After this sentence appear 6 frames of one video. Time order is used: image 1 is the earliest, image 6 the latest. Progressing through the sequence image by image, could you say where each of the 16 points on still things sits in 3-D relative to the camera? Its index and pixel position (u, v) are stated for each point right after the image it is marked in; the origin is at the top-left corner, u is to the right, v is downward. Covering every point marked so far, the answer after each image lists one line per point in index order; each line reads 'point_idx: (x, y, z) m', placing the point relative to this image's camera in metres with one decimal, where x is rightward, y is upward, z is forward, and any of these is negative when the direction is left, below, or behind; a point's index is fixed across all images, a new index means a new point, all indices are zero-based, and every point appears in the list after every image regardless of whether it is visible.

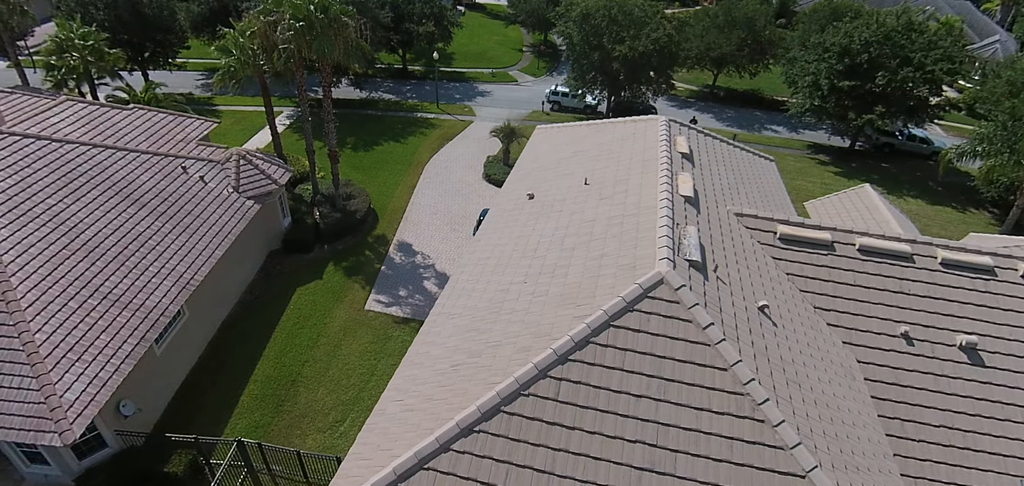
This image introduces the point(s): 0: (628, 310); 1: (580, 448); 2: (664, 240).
0: (+2.0, -1.2, +10.7) m
1: (+1.1, -3.3, +9.7) m
2: (+3.0, +0.1, +12.0) m
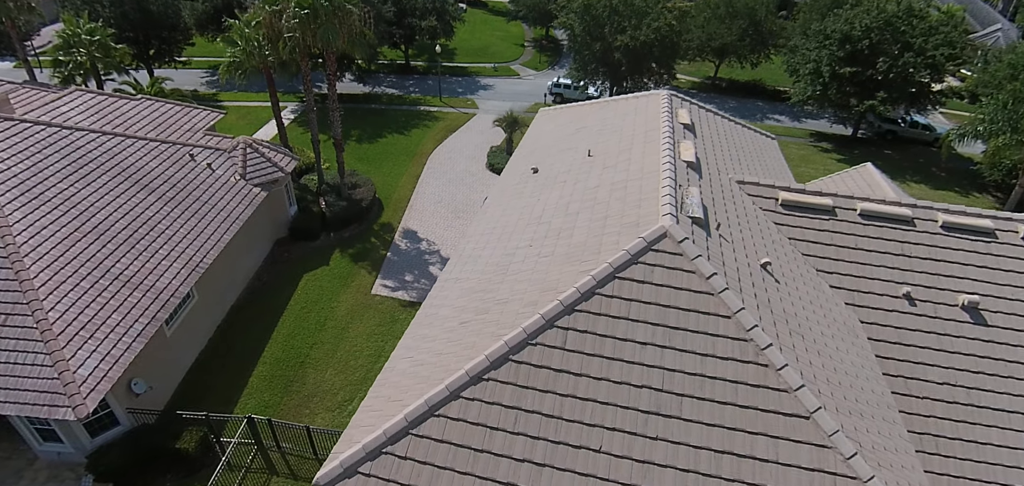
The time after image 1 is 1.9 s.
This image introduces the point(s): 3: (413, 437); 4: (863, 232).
0: (+2.2, -0.4, +10.9) m
1: (+1.2, -2.5, +9.9) m
2: (+3.1, +0.9, +12.2) m
3: (-1.6, -3.2, +9.9) m
4: (+8.8, +0.3, +15.1) m
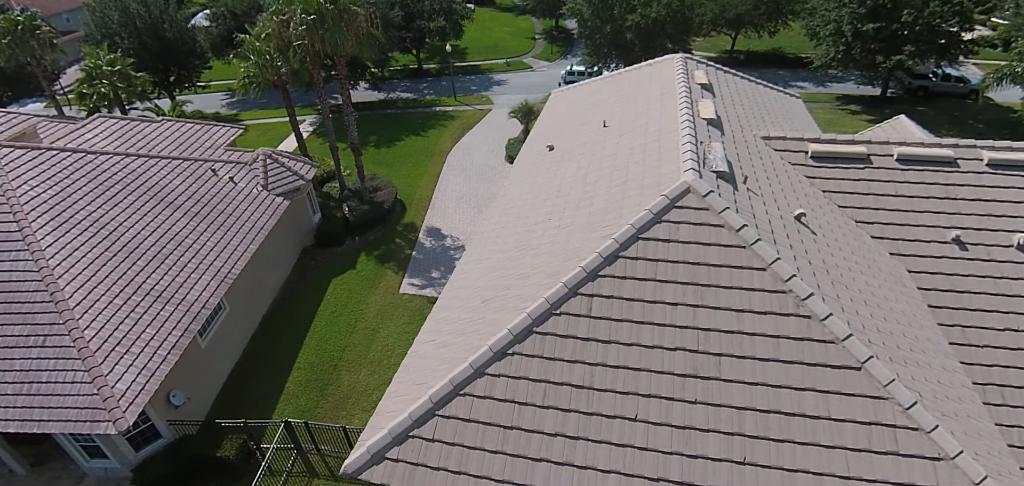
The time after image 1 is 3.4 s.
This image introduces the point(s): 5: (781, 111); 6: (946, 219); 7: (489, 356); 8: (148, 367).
0: (+2.5, +0.4, +10.3) m
1: (+1.7, -1.8, +9.4) m
2: (+3.4, +1.7, +11.7) m
3: (-1.1, -2.8, +9.6) m
4: (+9.2, +1.5, +14.3) m
5: (+8.5, +4.2, +19.1) m
6: (+9.8, +0.6, +13.7) m
7: (-0.4, -1.8, +9.7) m
8: (-10.5, -3.6, +17.6) m
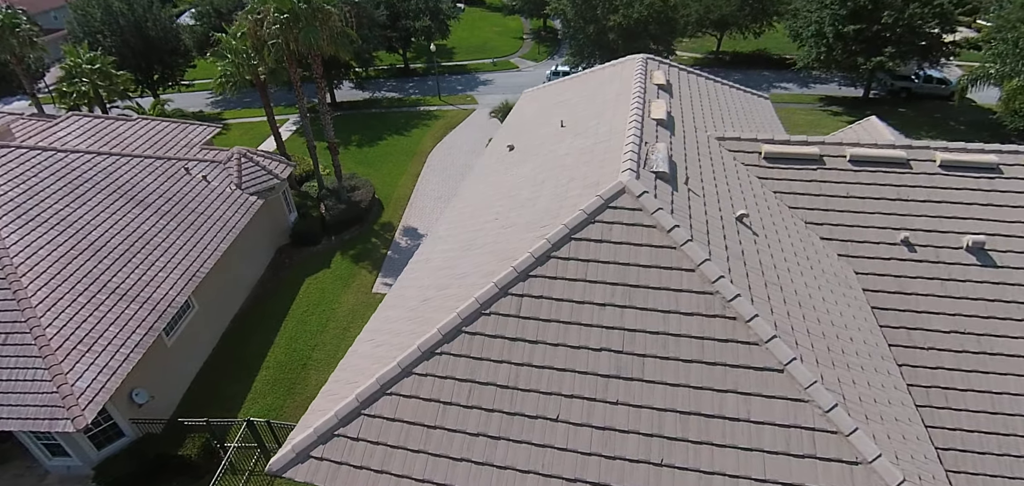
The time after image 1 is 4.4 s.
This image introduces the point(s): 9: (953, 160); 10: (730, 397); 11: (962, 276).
0: (+1.3, +0.3, +10.3) m
1: (+0.5, -1.8, +9.4) m
2: (+2.2, +1.7, +11.6) m
3: (-2.3, -2.8, +9.5) m
4: (+8.1, +1.5, +14.3) m
5: (+7.3, +4.1, +19.1) m
6: (+8.7, +0.5, +13.7) m
7: (-1.5, -1.8, +9.7) m
8: (-11.7, -3.5, +17.6) m
9: (+10.3, +2.0, +14.2) m
10: (+3.1, -2.2, +8.8) m
11: (+9.6, -0.7, +12.9) m
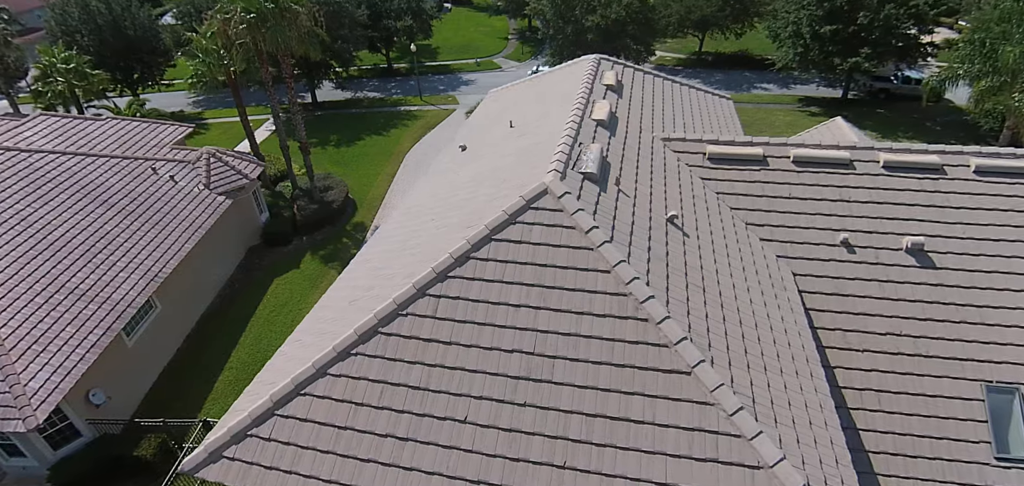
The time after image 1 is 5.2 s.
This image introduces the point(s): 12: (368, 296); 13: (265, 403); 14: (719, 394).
0: (0.0, +0.3, +10.3) m
1: (-0.8, -1.9, +9.3) m
2: (+0.9, +1.7, +11.6) m
3: (-3.6, -2.8, +9.5) m
4: (+6.7, +1.5, +14.2) m
5: (+6.0, +4.1, +19.0) m
6: (+7.3, +0.5, +13.7) m
7: (-2.9, -1.8, +9.6) m
8: (-13.1, -3.5, +17.5) m
9: (+9.0, +1.9, +14.2) m
10: (+1.8, -2.2, +8.7) m
11: (+8.2, -0.7, +12.9) m
12: (-2.6, -1.0, +11.2) m
13: (-3.9, -2.5, +9.6) m
14: (+2.9, -2.1, +8.5) m
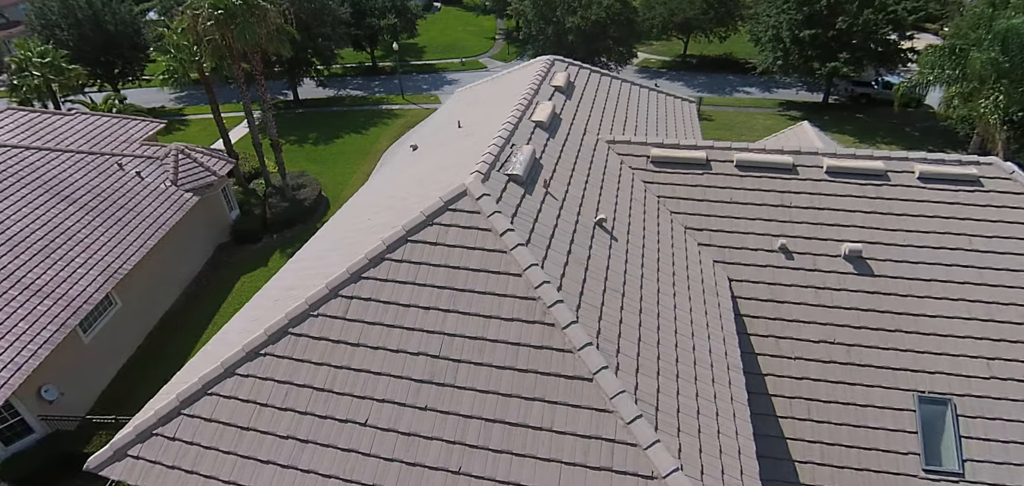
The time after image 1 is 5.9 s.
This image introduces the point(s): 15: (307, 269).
0: (-1.4, +0.3, +10.2) m
1: (-2.3, -1.9, +9.2) m
2: (-0.5, +1.6, +11.5) m
3: (-5.1, -2.7, +9.4) m
4: (+5.3, +1.4, +14.1) m
5: (+4.6, +4.0, +18.9) m
6: (+5.9, +0.4, +13.6) m
7: (-4.3, -1.8, +9.5) m
8: (-14.5, -3.4, +17.4) m
9: (+7.6, +1.8, +14.1) m
10: (+0.4, -2.3, +8.6) m
11: (+6.8, -0.9, +12.8) m
12: (-4.1, -1.0, +11.0) m
13: (-5.3, -2.5, +9.4) m
14: (+1.5, -2.2, +8.4) m
15: (-4.1, -0.5, +12.2) m
